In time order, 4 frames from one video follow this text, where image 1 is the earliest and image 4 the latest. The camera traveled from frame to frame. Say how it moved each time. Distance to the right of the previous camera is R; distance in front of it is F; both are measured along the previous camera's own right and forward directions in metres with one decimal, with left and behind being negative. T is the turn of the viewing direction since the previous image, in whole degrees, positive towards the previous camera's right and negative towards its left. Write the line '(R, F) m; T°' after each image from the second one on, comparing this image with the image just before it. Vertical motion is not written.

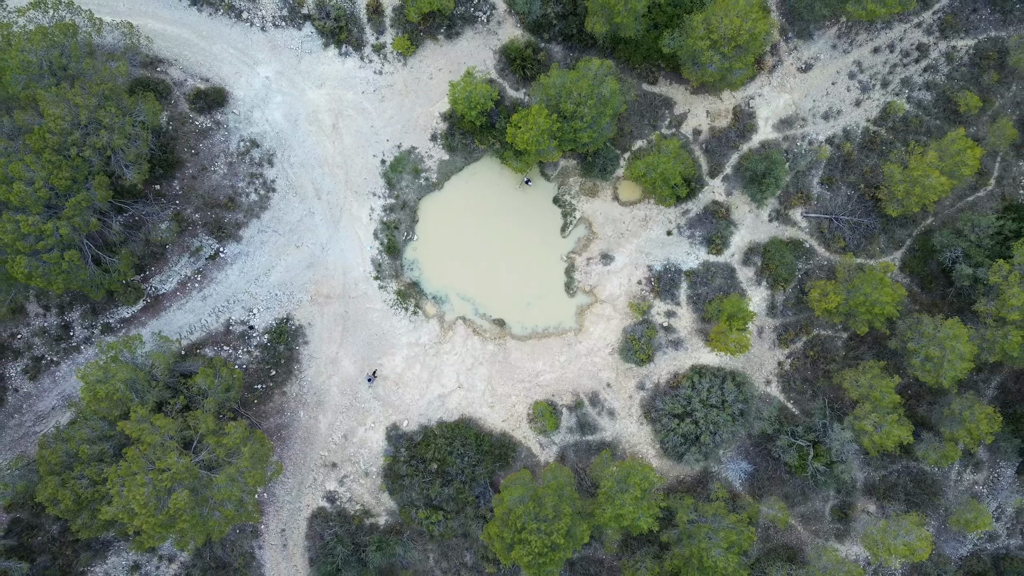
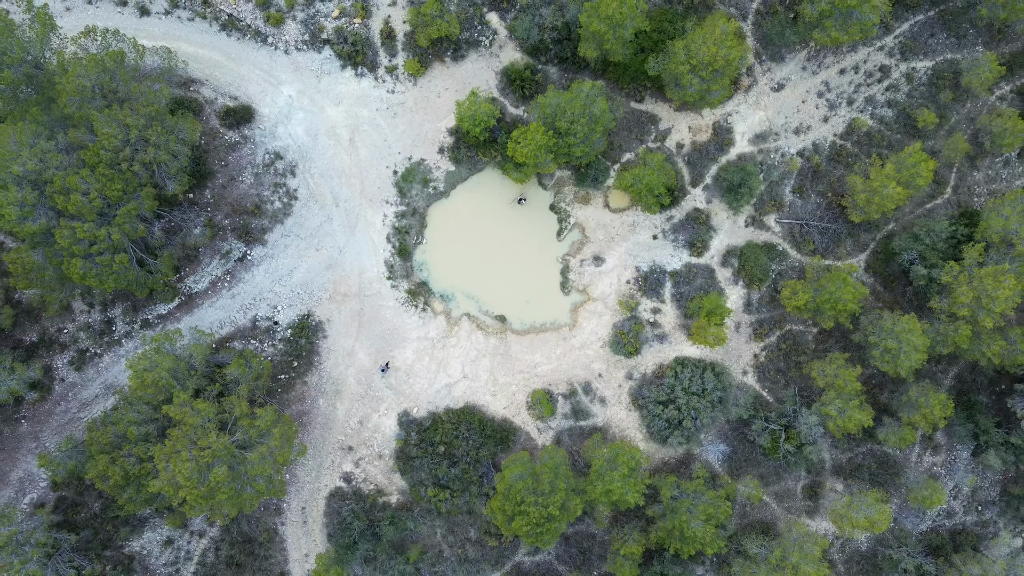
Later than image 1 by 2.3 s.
(-0.1, -4.1) m; 0°
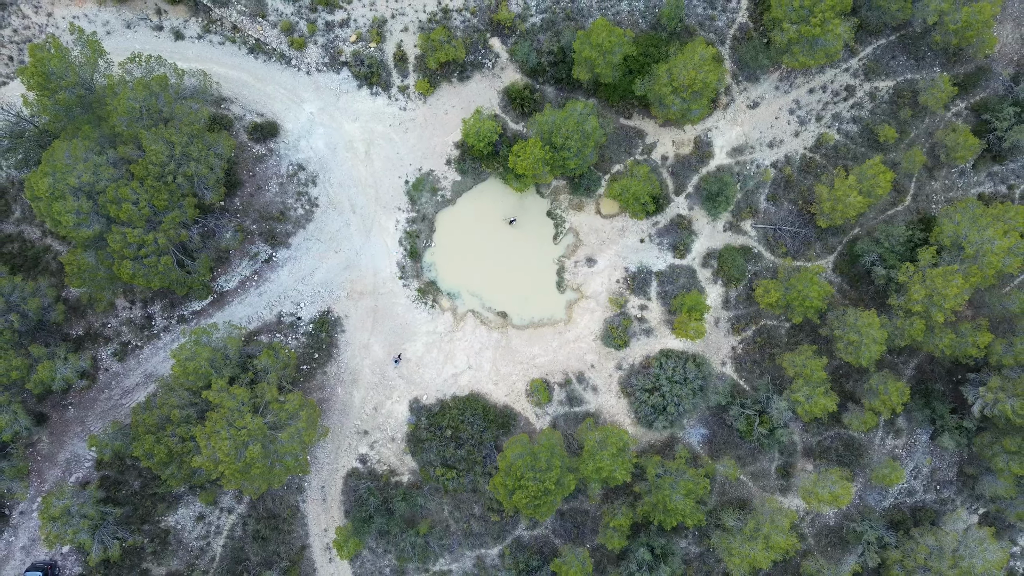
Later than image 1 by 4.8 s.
(-0.1, -4.7) m; 0°
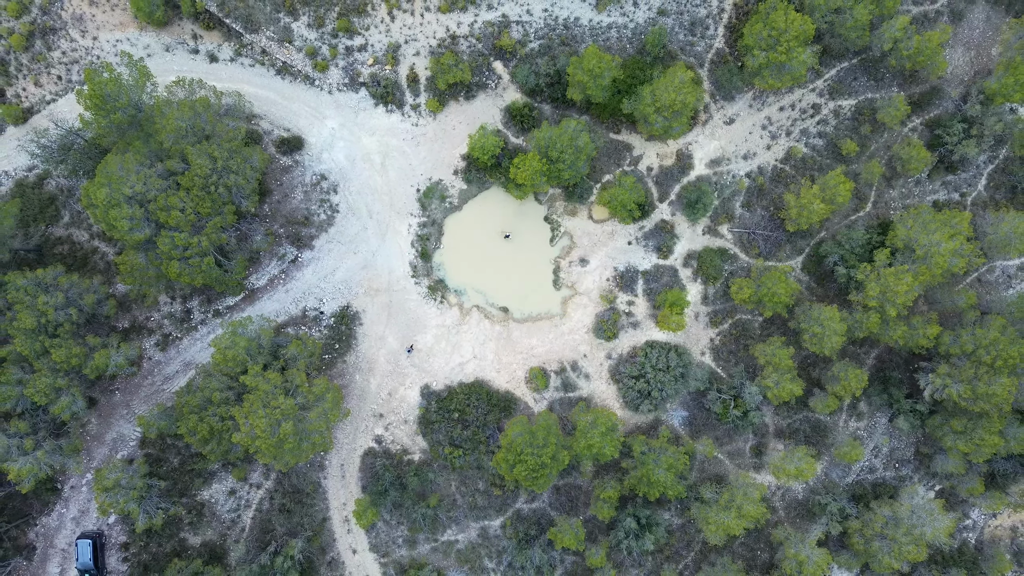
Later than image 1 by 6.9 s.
(-0.1, -5.7) m; 0°
